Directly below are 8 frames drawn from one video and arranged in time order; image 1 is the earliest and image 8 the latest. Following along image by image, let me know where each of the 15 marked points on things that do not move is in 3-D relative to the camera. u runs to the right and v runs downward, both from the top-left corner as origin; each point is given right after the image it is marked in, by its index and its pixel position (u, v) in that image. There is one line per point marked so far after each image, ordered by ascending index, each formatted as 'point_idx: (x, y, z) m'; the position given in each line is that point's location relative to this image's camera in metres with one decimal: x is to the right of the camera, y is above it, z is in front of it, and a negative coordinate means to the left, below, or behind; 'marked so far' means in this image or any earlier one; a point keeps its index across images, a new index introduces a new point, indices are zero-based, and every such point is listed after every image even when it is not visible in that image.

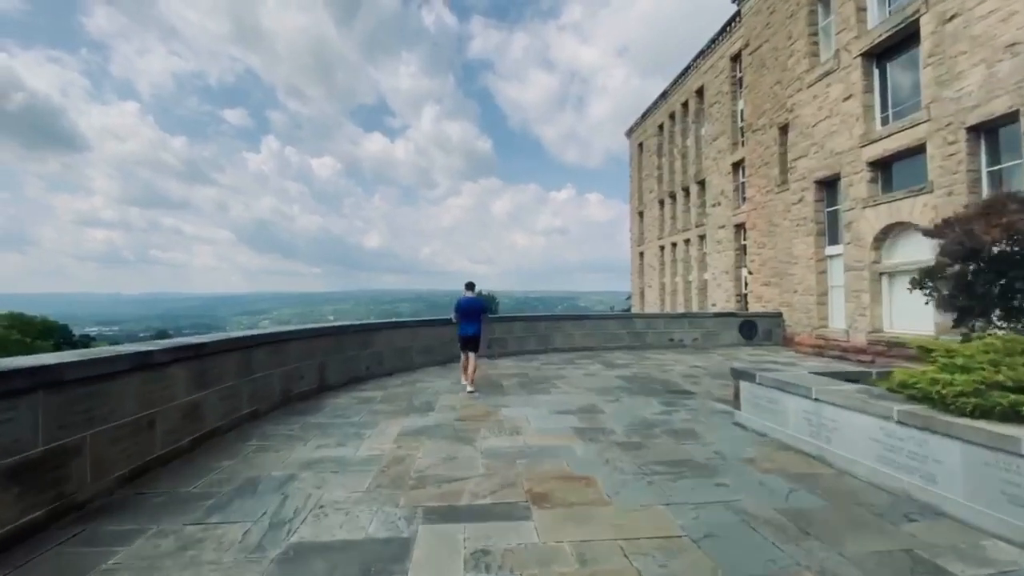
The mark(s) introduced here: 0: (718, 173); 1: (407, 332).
0: (+8.5, +4.7, +19.9) m
1: (-2.2, -0.9, +10.4) m
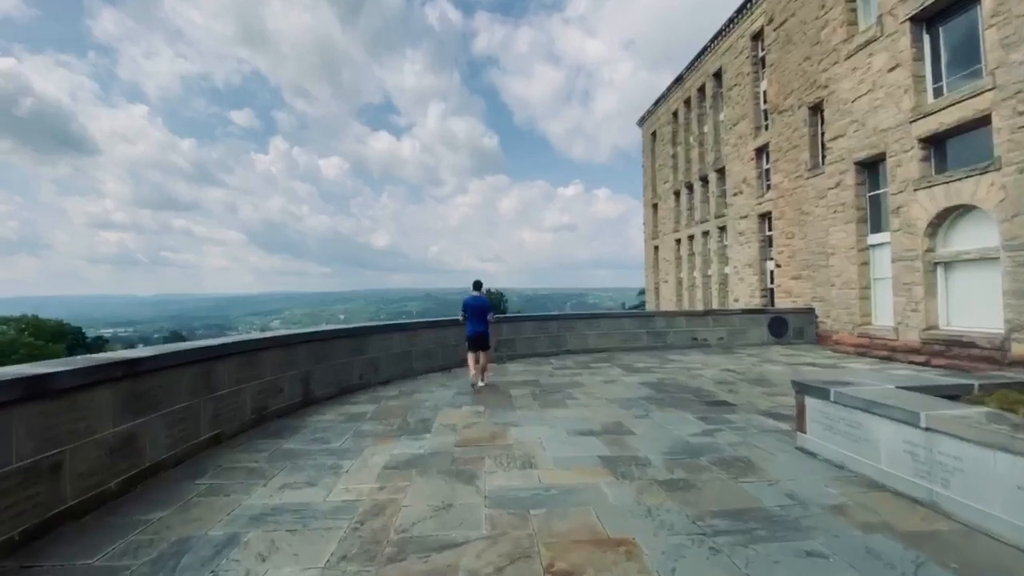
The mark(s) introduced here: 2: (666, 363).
0: (+8.7, +4.9, +18.7) m
1: (-2.1, -0.9, +9.3) m
2: (+3.4, -1.7, +10.6) m
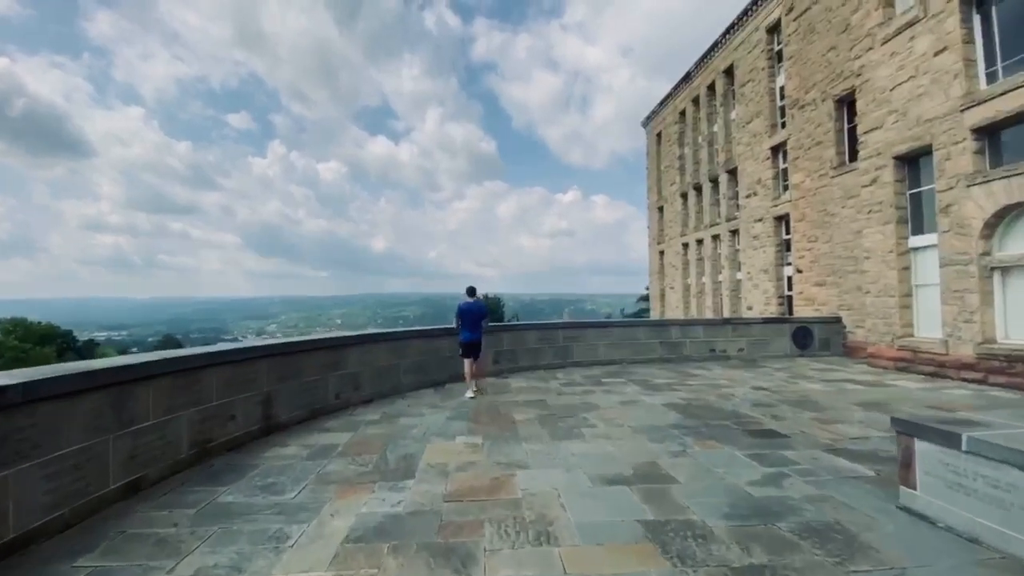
0: (+8.7, +4.7, +17.6) m
1: (-2.0, -1.0, +8.1) m
2: (+3.4, -1.8, +9.5) m
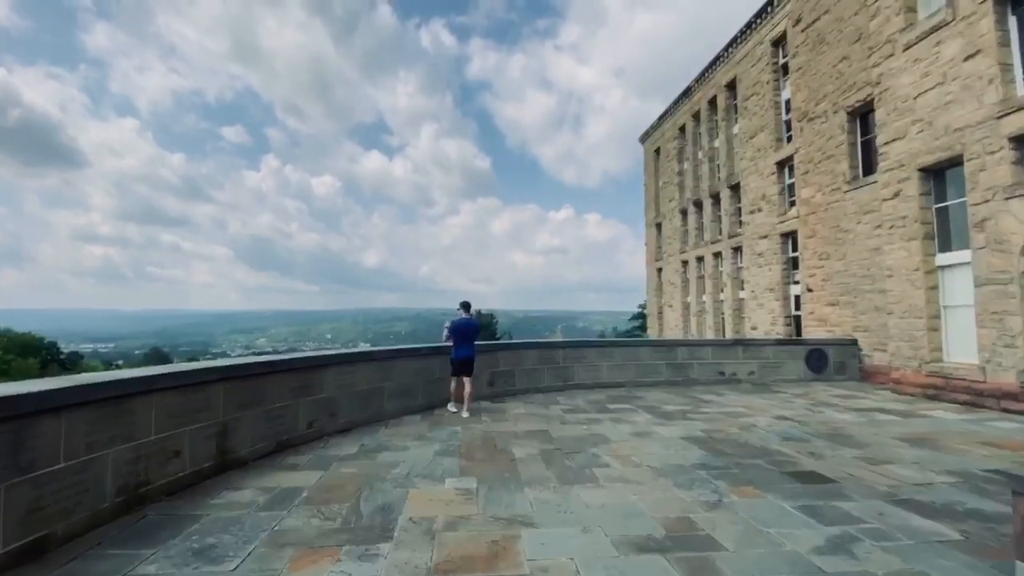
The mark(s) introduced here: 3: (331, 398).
0: (+8.6, +4.0, +17.1) m
1: (-2.0, -1.2, +7.3) m
2: (+3.4, -2.1, +8.6) m
3: (-2.4, -1.5, +6.5) m
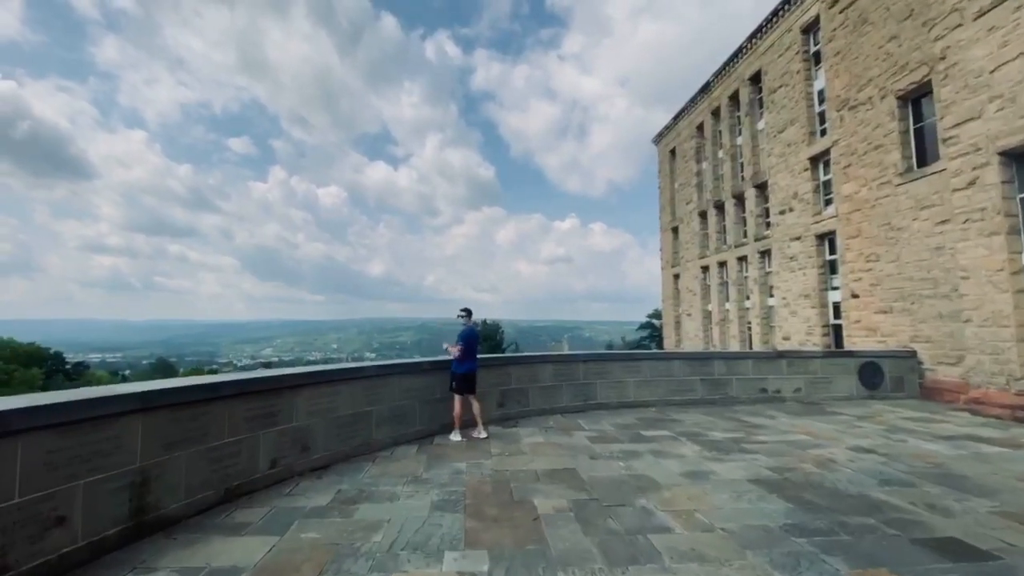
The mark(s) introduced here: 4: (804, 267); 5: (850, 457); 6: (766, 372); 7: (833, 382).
0: (+8.9, +3.8, +15.8) m
1: (-1.8, -1.2, +5.9) m
2: (+3.6, -2.1, +7.2) m
3: (-2.2, -1.5, +5.2) m
4: (+9.0, +0.7, +14.9) m
5: (+4.1, -2.0, +5.8) m
6: (+5.3, -1.7, +10.1) m
7: (+6.8, -2.0, +10.3) m
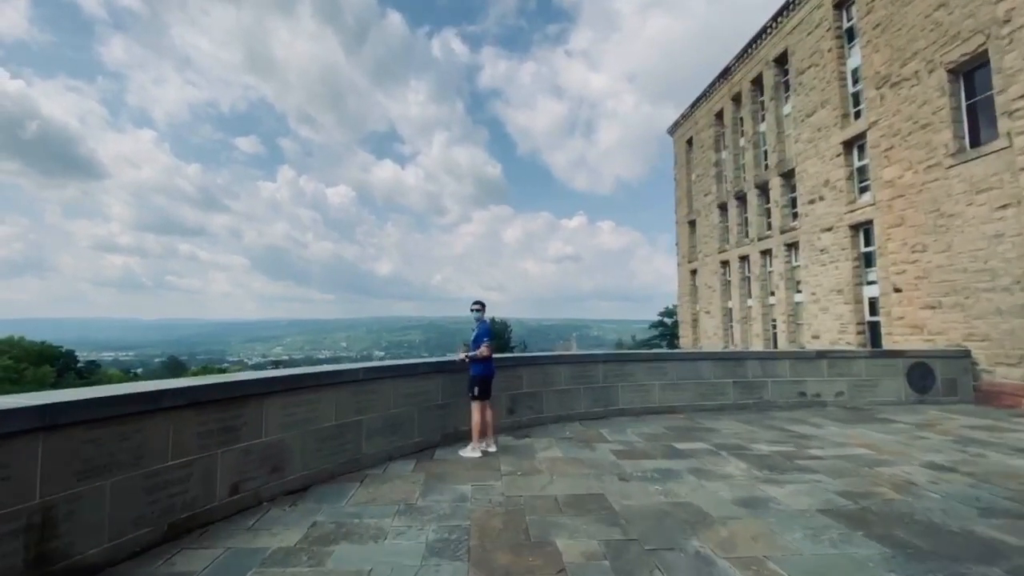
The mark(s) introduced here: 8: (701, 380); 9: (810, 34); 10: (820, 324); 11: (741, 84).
0: (+9.2, +3.9, +14.7) m
1: (-1.7, -1.1, +5.0) m
2: (+3.8, -2.0, +6.3) m
3: (-2.1, -1.4, +4.3) m
4: (+9.3, +0.8, +13.9) m
5: (+4.2, -1.9, +4.9) m
6: (+5.5, -1.6, +9.1) m
7: (+7.0, -1.9, +9.3) m
8: (+3.4, -1.6, +8.6) m
9: (+9.3, +7.9, +15.1) m
10: (+9.2, -1.1, +14.5) m
11: (+8.9, +7.9, +18.8) m
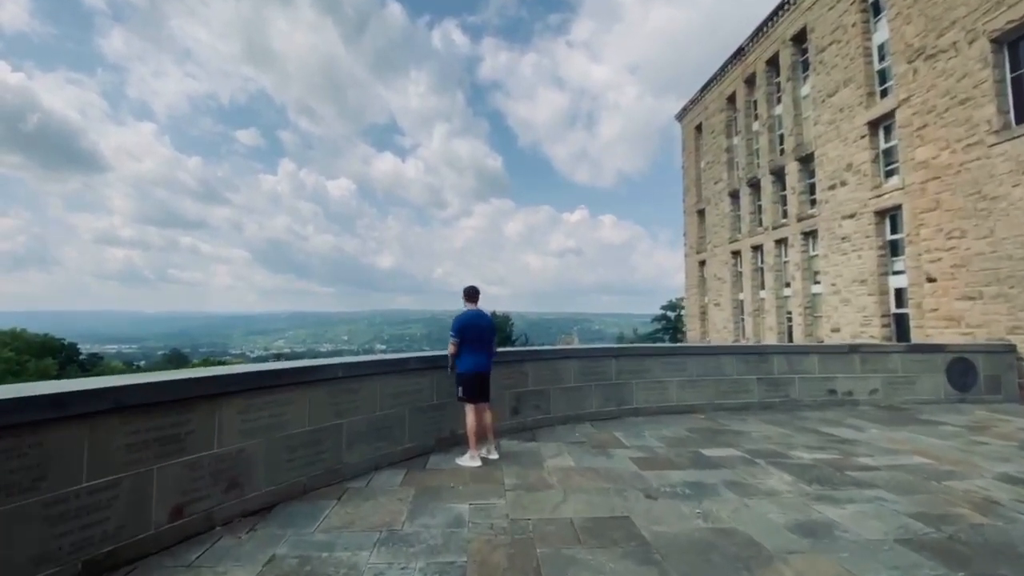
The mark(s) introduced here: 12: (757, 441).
0: (+9.3, +4.2, +13.8) m
1: (-1.6, -0.9, +4.3) m
2: (+3.8, -1.8, +5.5) m
3: (-2.0, -1.2, +3.5) m
4: (+9.3, +1.1, +13.0) m
5: (+4.2, -1.8, +4.1) m
6: (+5.5, -1.4, +8.3) m
7: (+7.1, -1.7, +8.5) m
8: (+3.4, -1.4, +7.9) m
9: (+9.4, +8.2, +14.2) m
10: (+9.3, -0.8, +13.7) m
11: (+9.0, +8.2, +17.9) m
12: (+3.0, -1.9, +5.9) m
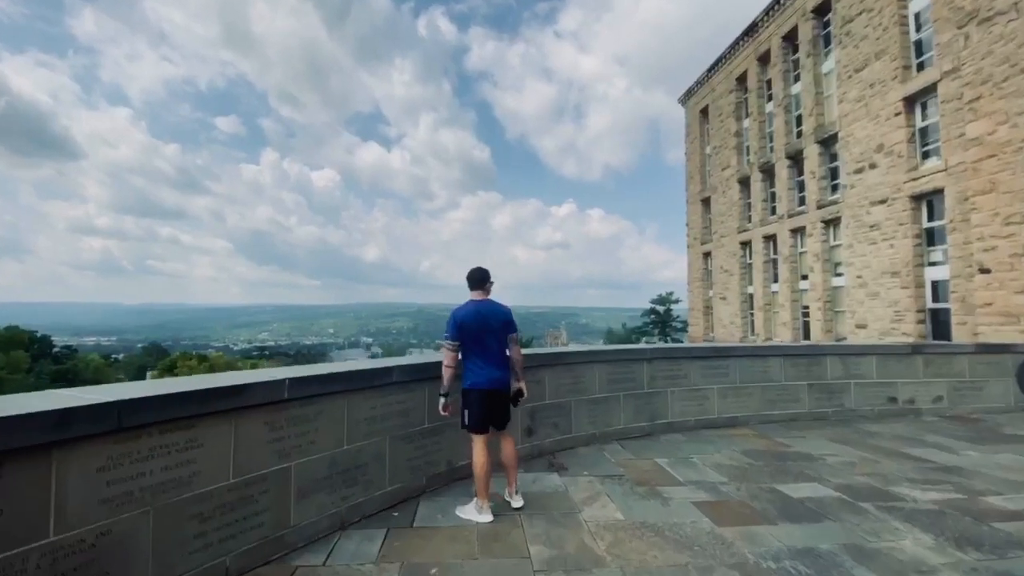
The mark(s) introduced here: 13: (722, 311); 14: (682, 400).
0: (+9.3, +4.4, +12.6) m
1: (-1.5, -0.8, +2.8) m
2: (+4.0, -1.7, +4.2) m
3: (-1.8, -1.1, +2.1) m
4: (+9.3, +1.3, +11.9) m
5: (+4.4, -1.7, +2.8) m
6: (+5.6, -1.3, +7.1) m
7: (+7.2, -1.5, +7.4) m
8: (+3.5, -1.3, +6.6) m
9: (+9.3, +8.4, +13.0) m
10: (+9.2, -0.6, +12.6) m
11: (+8.9, +8.5, +16.6) m
12: (+3.1, -1.7, +4.6) m
13: (+8.3, -0.9, +19.2) m
14: (+2.2, -1.4, +6.1) m
